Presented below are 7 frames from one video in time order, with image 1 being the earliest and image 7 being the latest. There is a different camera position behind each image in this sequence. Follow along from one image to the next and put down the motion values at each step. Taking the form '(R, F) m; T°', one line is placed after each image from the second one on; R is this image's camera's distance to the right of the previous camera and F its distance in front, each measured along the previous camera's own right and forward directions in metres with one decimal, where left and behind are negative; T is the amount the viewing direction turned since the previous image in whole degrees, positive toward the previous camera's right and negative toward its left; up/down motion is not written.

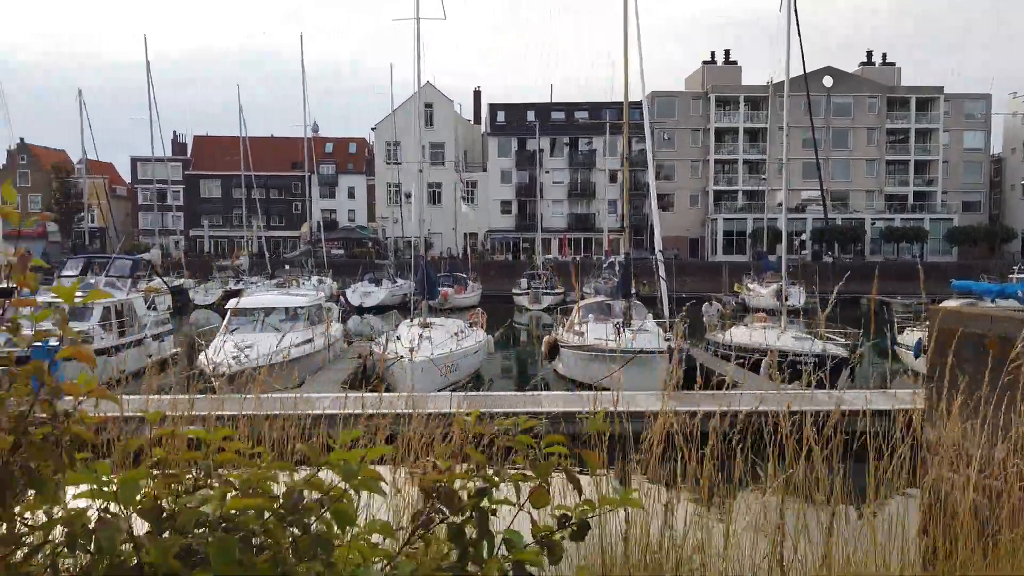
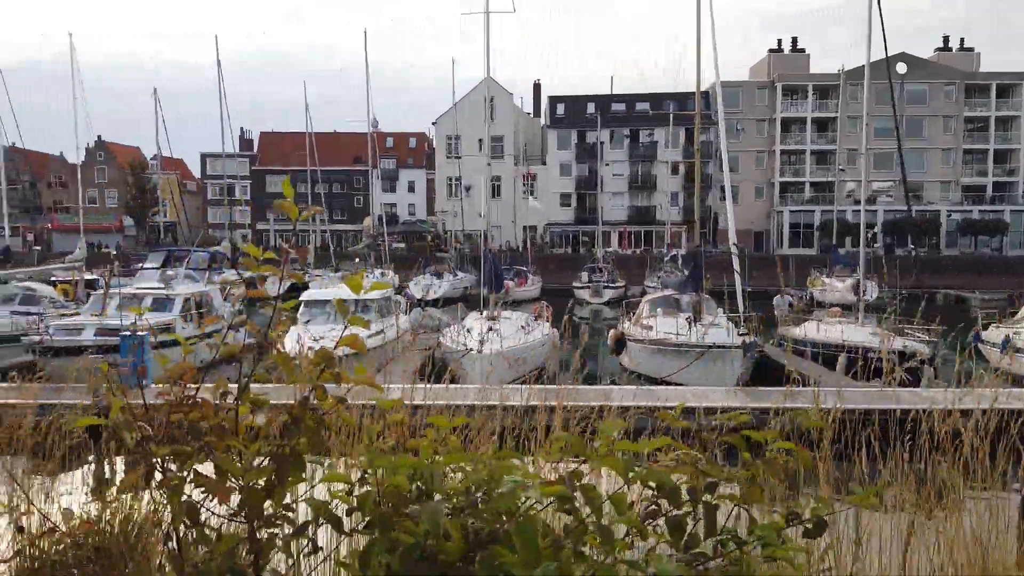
(-0.2, 0.0) m; -4°
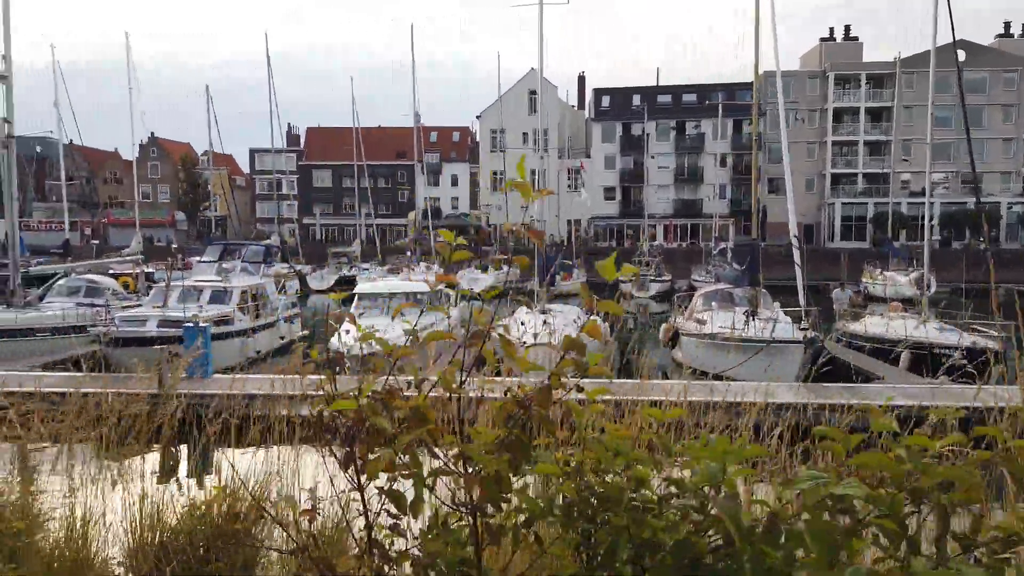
(-0.2, 0.0) m; -3°
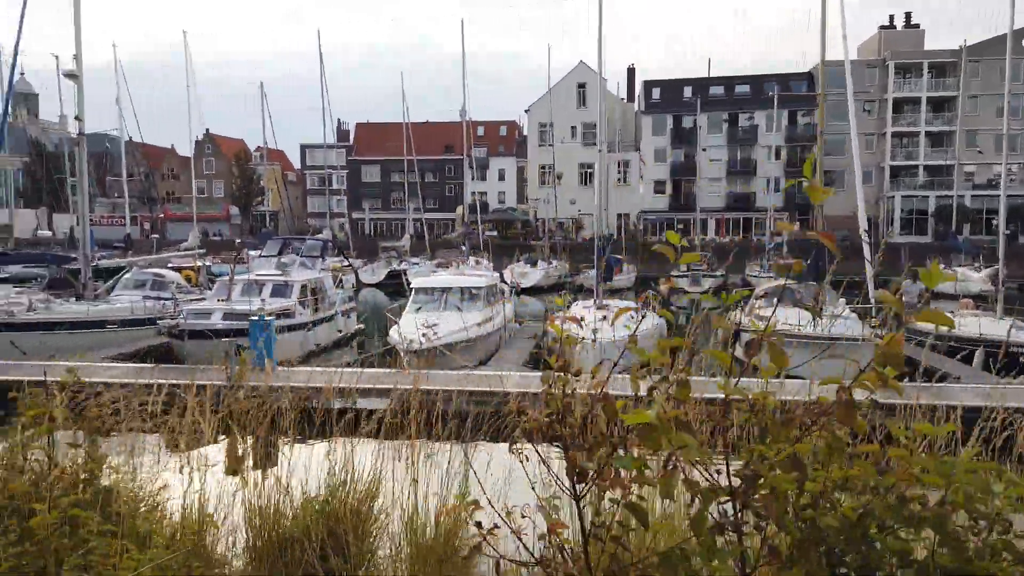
(-0.3, 0.0) m; -3°
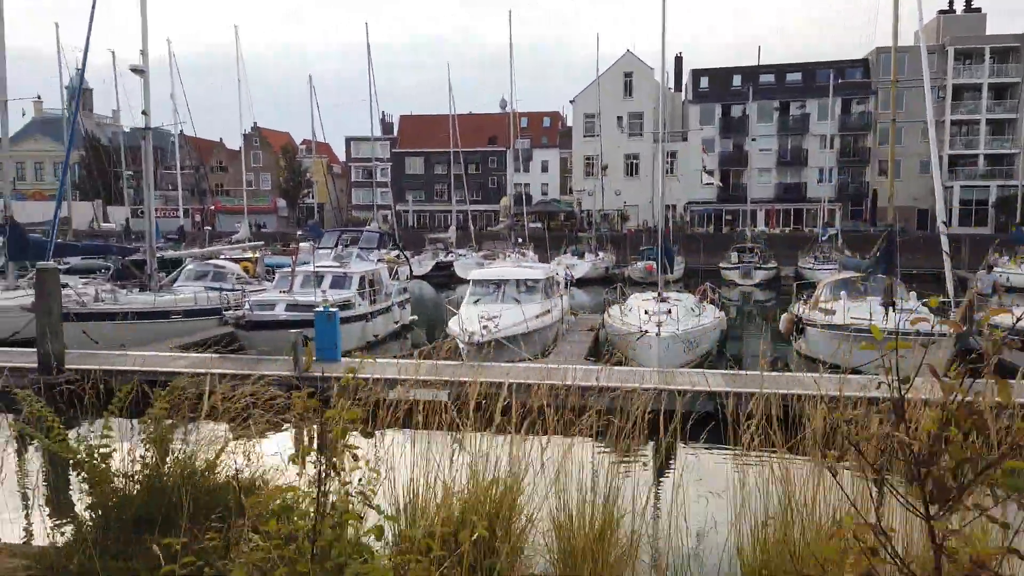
(-0.4, +0.1) m; -3°
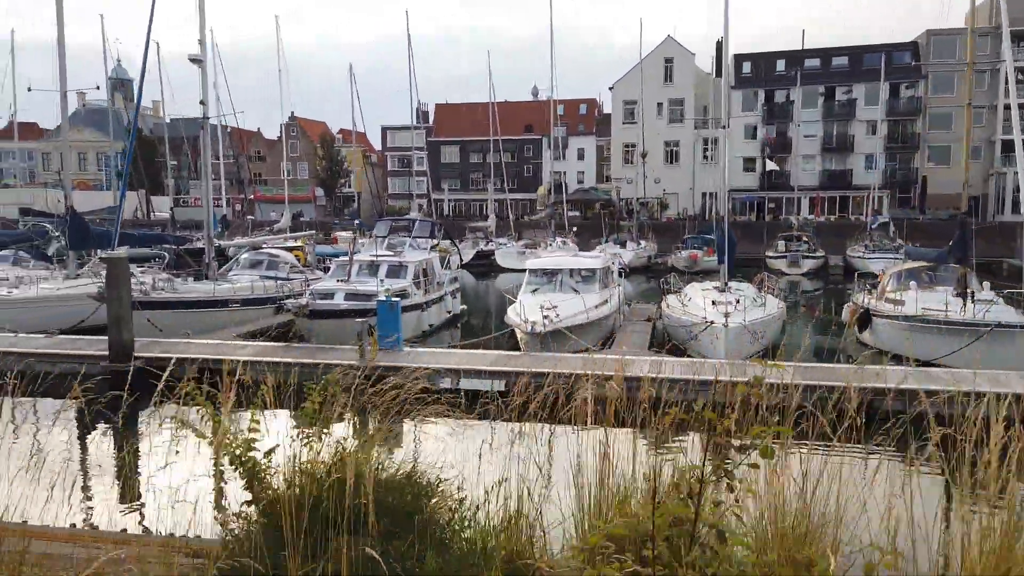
(-0.5, +0.1) m; -2°
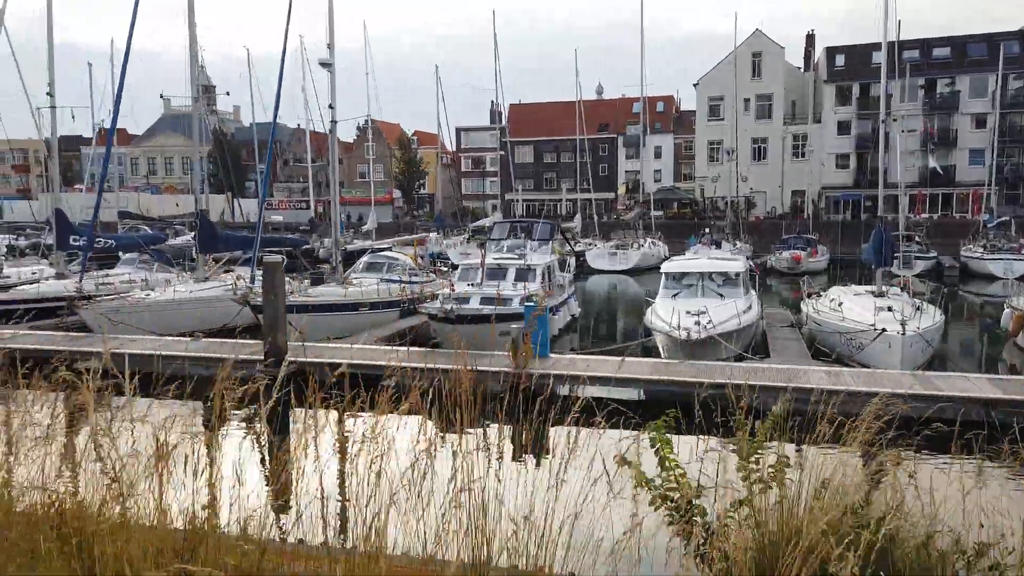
(-1.5, +0.3) m; -4°
